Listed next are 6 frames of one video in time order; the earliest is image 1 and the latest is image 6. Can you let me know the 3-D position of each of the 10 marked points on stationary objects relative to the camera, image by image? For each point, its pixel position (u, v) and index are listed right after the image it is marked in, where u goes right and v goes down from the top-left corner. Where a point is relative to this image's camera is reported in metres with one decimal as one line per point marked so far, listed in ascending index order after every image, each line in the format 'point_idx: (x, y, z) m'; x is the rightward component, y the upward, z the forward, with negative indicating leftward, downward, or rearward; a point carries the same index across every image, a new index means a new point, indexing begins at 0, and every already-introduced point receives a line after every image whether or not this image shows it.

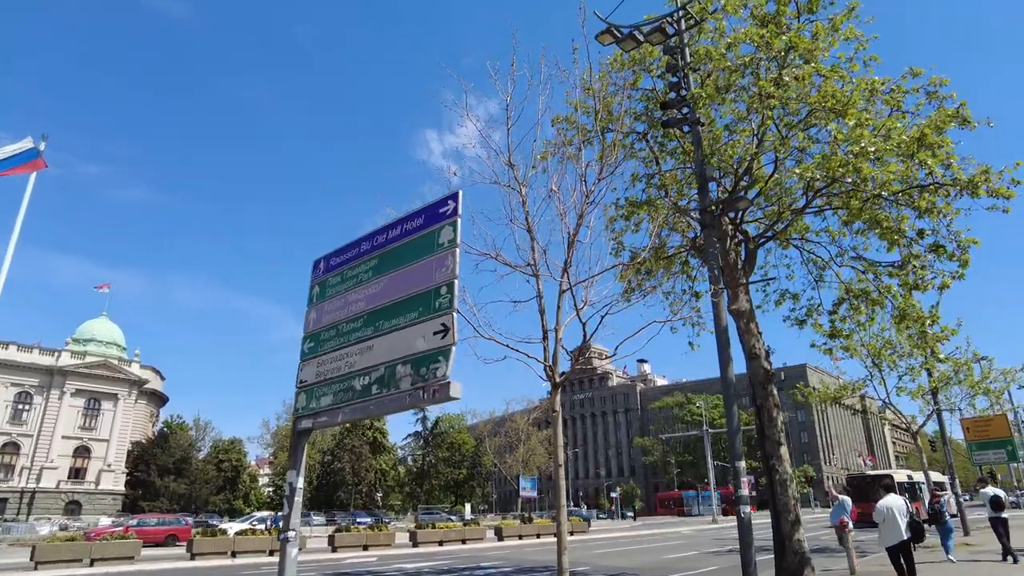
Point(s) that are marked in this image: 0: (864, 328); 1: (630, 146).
0: (+7.5, -0.9, +14.1) m
1: (+2.3, +2.8, +13.0) m
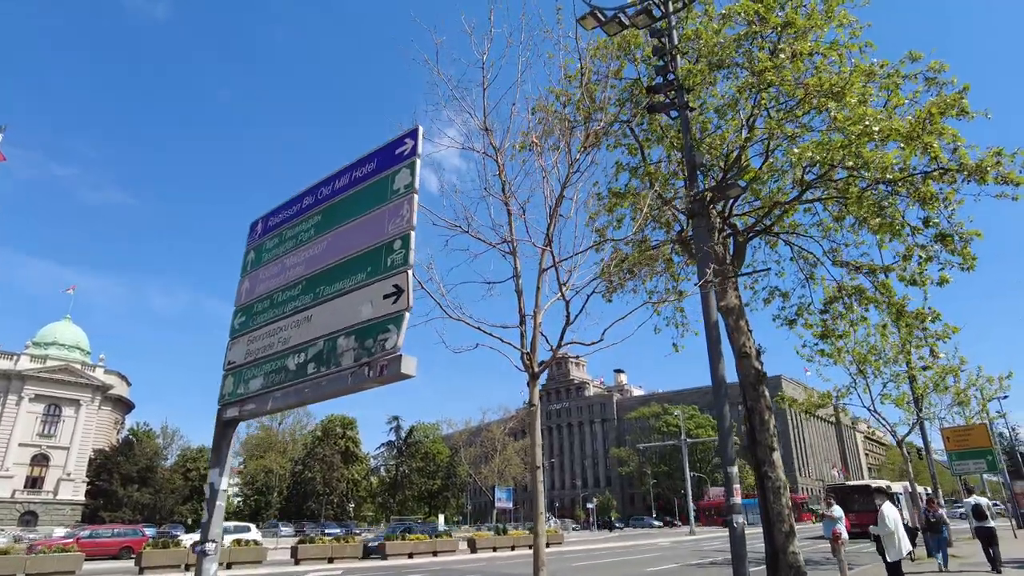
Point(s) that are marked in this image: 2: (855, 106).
0: (+7.0, -0.9, +13.6) m
1: (+1.9, +2.8, +12.4) m
2: (+4.9, +2.6, +9.4) m
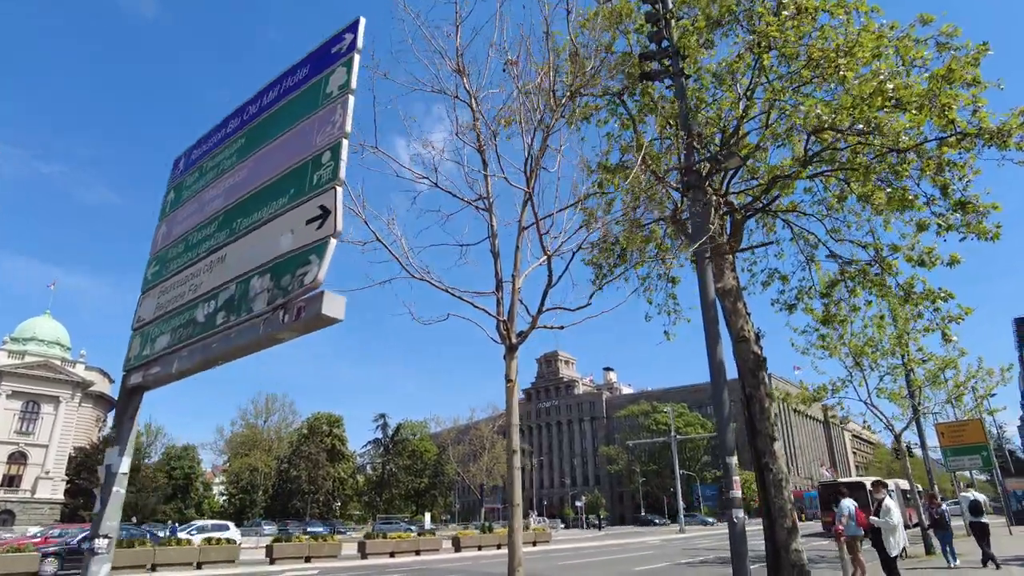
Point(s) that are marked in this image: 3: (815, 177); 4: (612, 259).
0: (+6.7, -0.6, +12.9) m
1: (+1.6, +3.1, +11.6) m
2: (+4.7, +2.9, +8.7) m
3: (+4.8, +1.8, +10.4) m
4: (+2.0, +0.6, +13.3) m
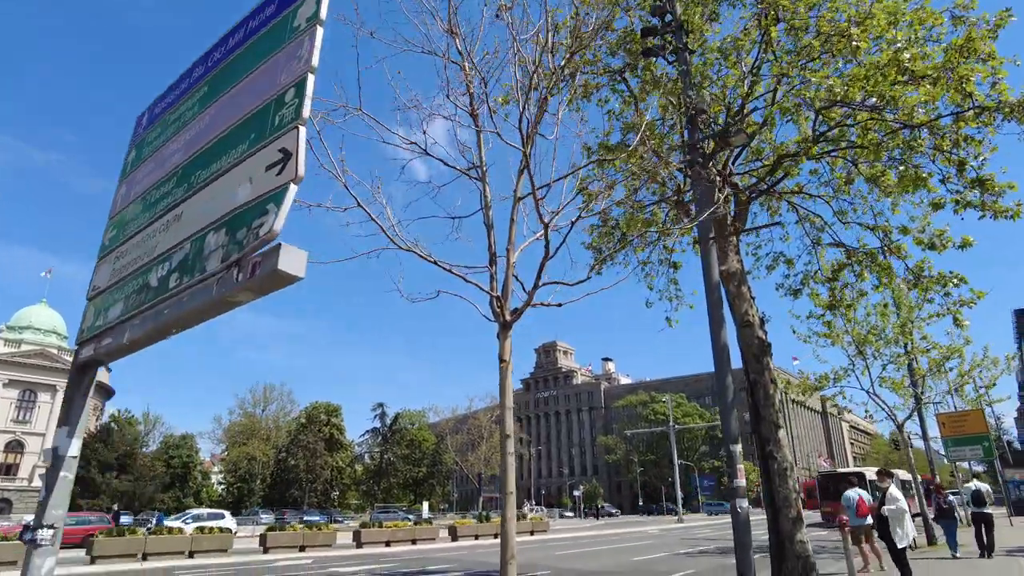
0: (+6.6, -0.3, +12.6) m
1: (+1.6, +3.4, +11.3) m
2: (+4.6, +3.2, +8.3) m
3: (+4.7, +2.0, +10.0) m
4: (+1.9, +0.9, +12.9) m
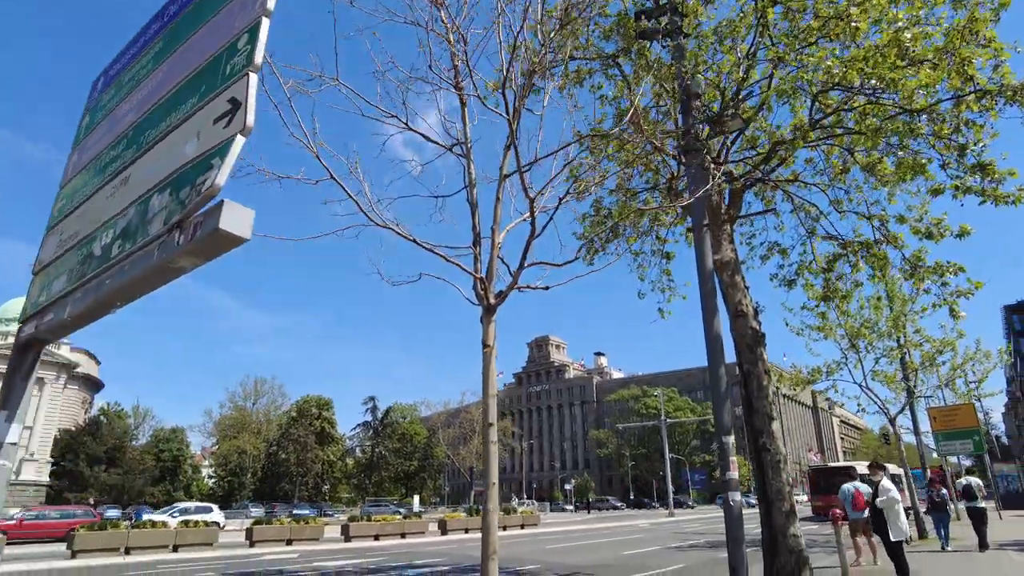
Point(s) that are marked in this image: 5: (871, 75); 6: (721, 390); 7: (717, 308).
0: (+6.4, -0.1, +12.5) m
1: (+1.4, +3.6, +11.0) m
2: (+4.5, +3.3, +8.1) m
3: (+4.6, +2.2, +9.9) m
4: (+1.8, +1.1, +12.7) m
5: (+4.2, +2.5, +7.8) m
6: (+2.4, -1.2, +7.7) m
7: (+2.5, -0.2, +8.2) m
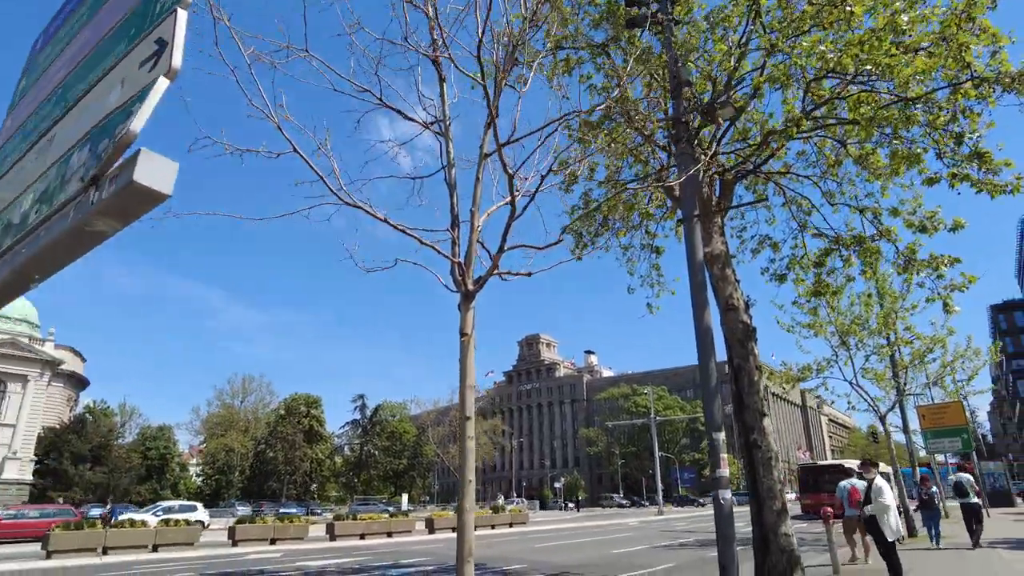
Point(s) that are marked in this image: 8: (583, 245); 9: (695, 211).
0: (+6.2, -0.1, +12.3) m
1: (+1.2, +3.7, +10.8) m
2: (+4.3, +3.4, +7.9) m
3: (+4.4, +2.2, +9.7) m
4: (+1.5, +1.2, +12.5) m
5: (+4.1, +2.6, +7.6) m
6: (+2.3, -1.1, +7.5) m
7: (+2.4, -0.2, +8.0) m
8: (+1.4, +0.8, +12.8) m
9: (+2.4, +1.0, +8.6) m
